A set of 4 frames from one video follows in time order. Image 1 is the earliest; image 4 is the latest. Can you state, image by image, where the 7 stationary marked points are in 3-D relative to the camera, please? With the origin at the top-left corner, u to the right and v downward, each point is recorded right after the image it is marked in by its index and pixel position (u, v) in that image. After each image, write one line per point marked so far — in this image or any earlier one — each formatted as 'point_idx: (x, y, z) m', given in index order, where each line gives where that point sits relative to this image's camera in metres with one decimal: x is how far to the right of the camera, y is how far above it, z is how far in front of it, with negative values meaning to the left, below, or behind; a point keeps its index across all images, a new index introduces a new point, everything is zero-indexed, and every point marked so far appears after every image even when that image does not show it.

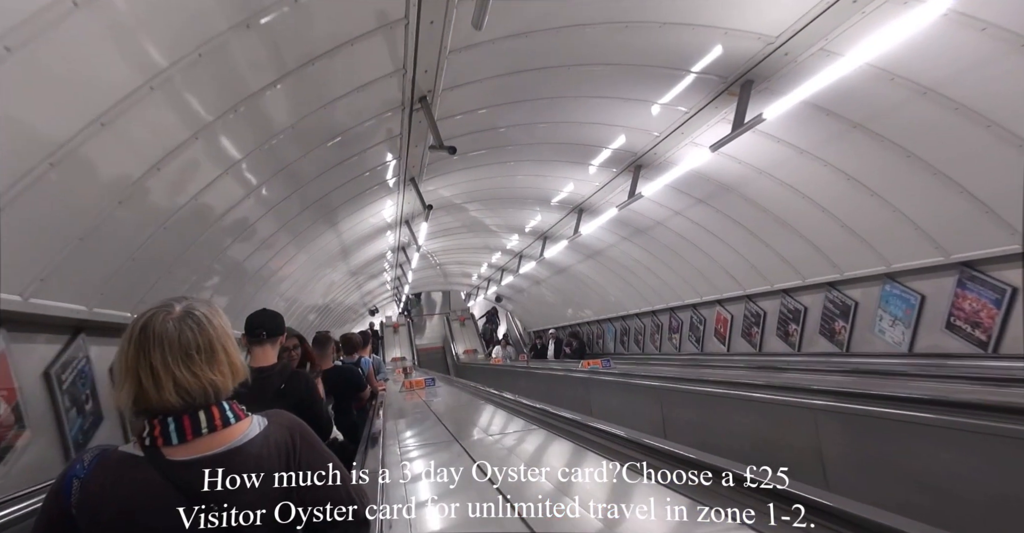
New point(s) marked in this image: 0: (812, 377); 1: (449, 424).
0: (+3.4, -1.3, +5.4) m
1: (-0.7, -1.8, +5.7) m
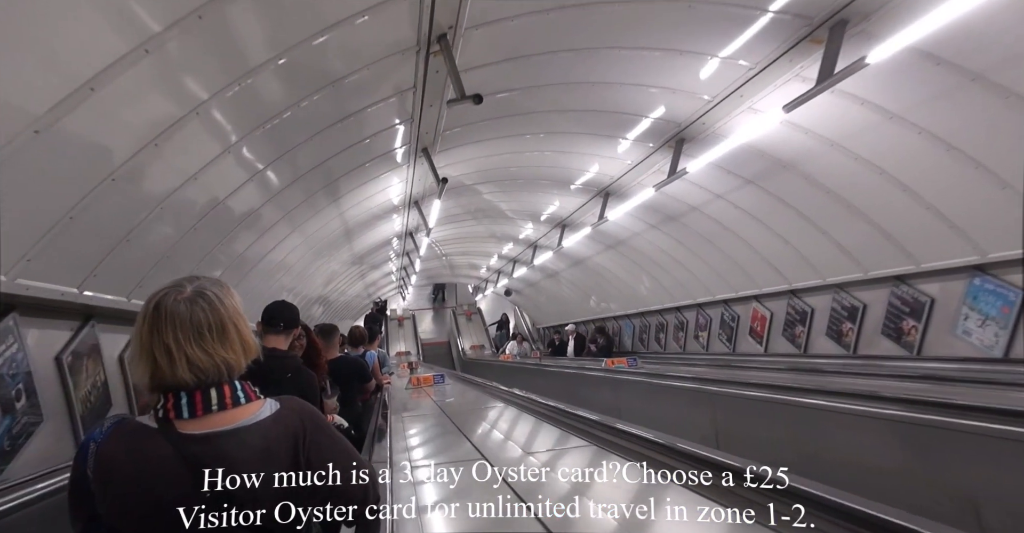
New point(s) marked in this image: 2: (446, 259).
0: (+3.6, -1.2, +4.8) m
1: (-0.5, -1.7, +5.1) m
2: (-2.8, +0.3, +19.9) m
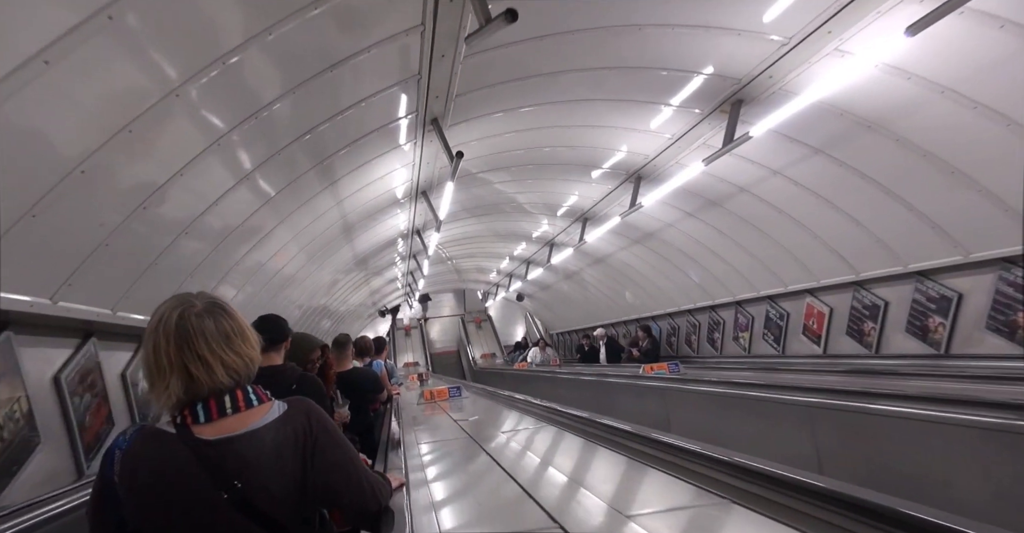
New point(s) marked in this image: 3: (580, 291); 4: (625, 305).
0: (+3.9, -1.0, +4.0) m
1: (-0.3, -1.6, +4.4) m
2: (-2.4, +0.1, +19.2) m
3: (+2.7, -0.9, +18.2) m
4: (+3.8, -1.3, +15.7) m
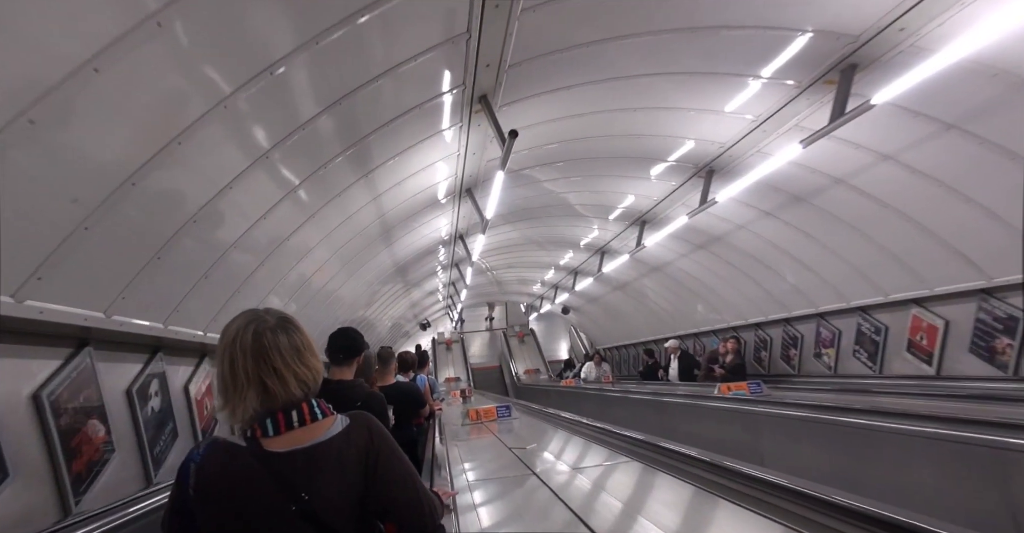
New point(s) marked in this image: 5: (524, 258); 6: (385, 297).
0: (+4.3, -1.0, +3.1) m
1: (+0.2, -1.6, +3.8) m
2: (-0.8, -0.3, +18.7) m
3: (+4.2, -1.3, +17.3) m
4: (+5.1, -1.6, +14.7) m
5: (+0.3, +0.2, +16.0) m
6: (-3.4, -0.8, +12.7) m
